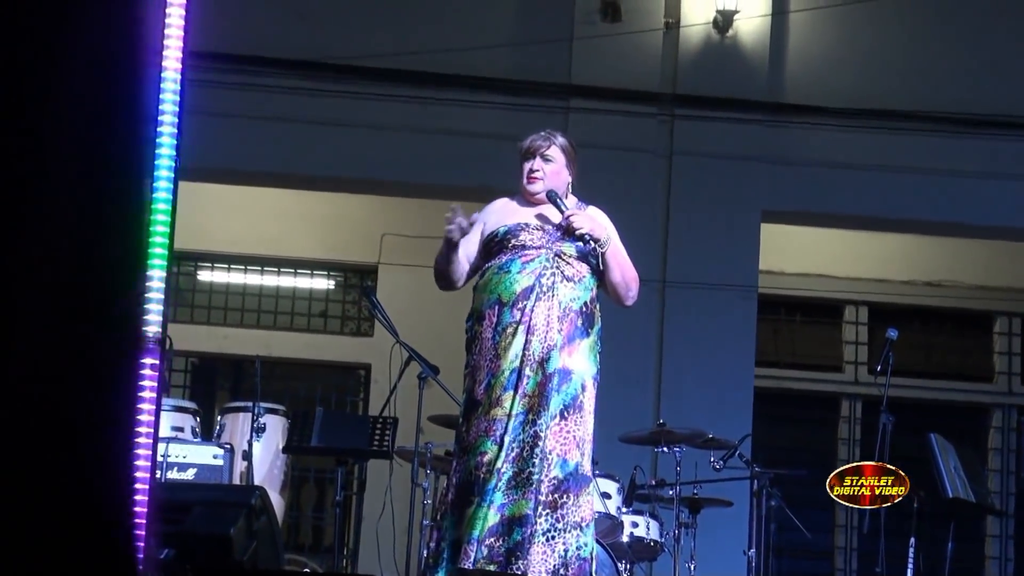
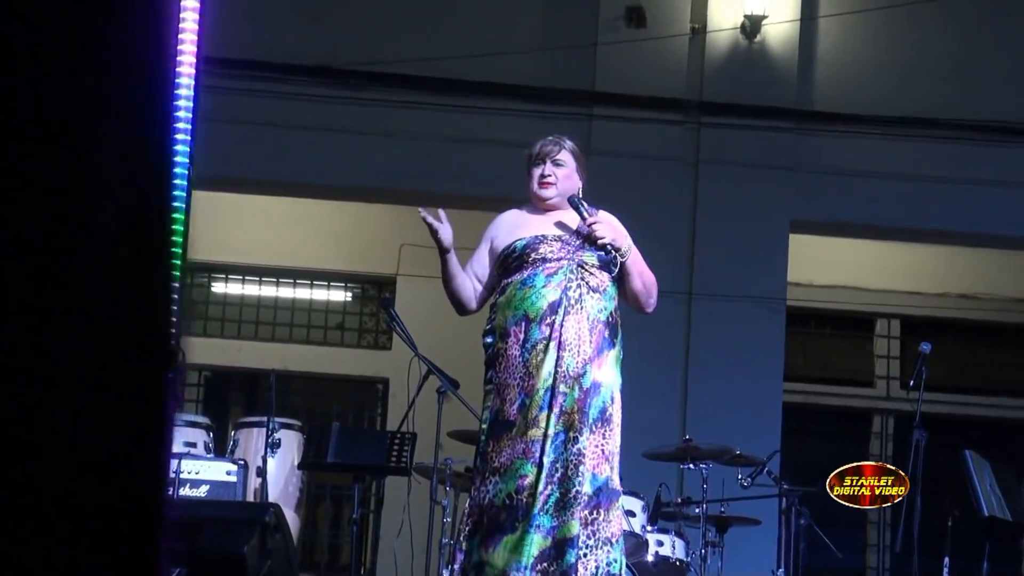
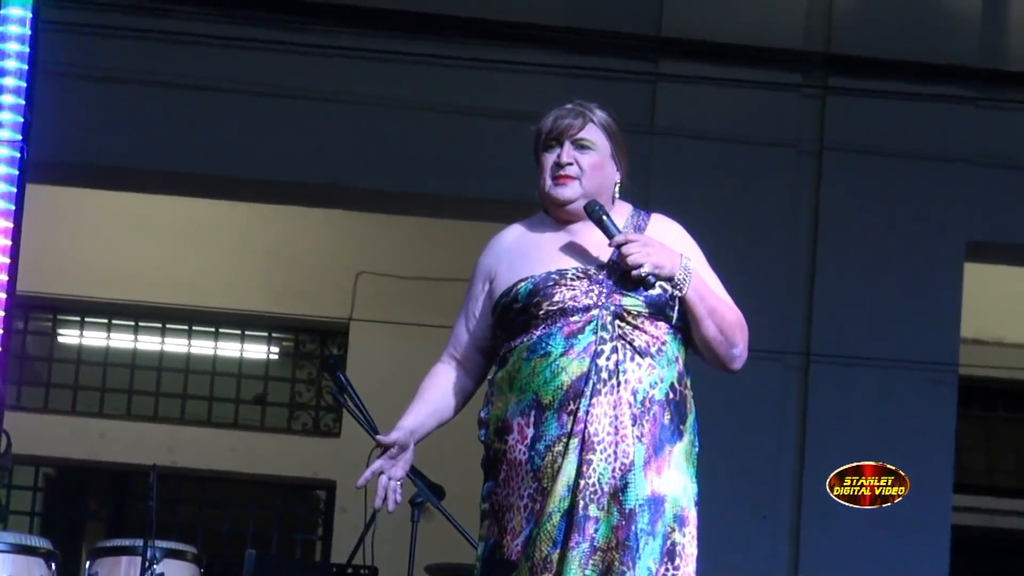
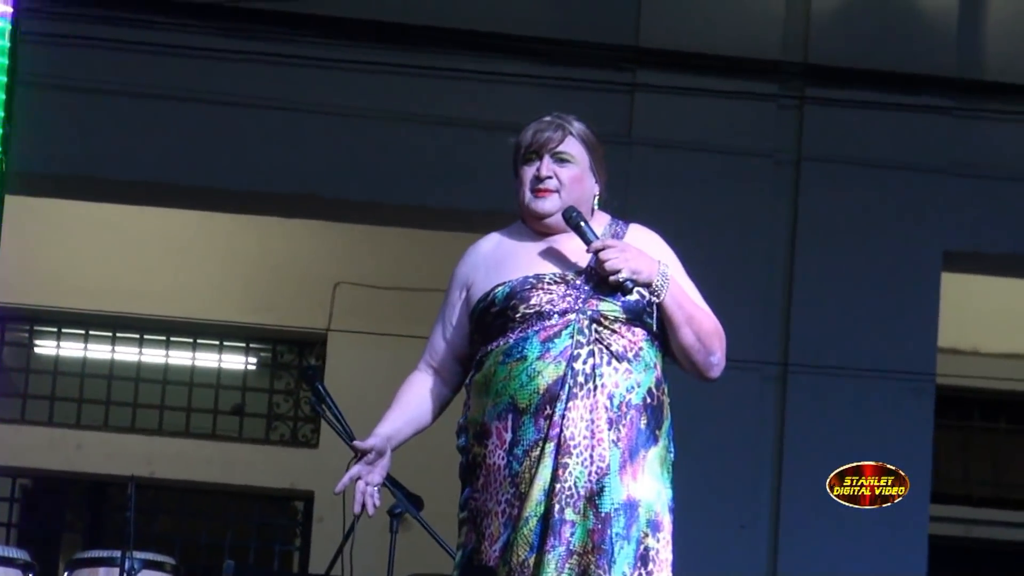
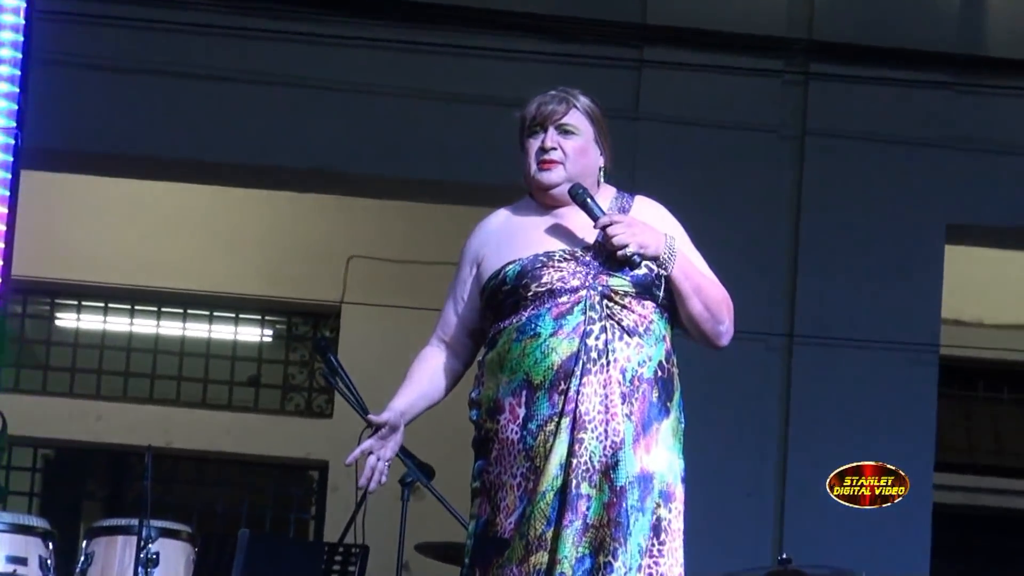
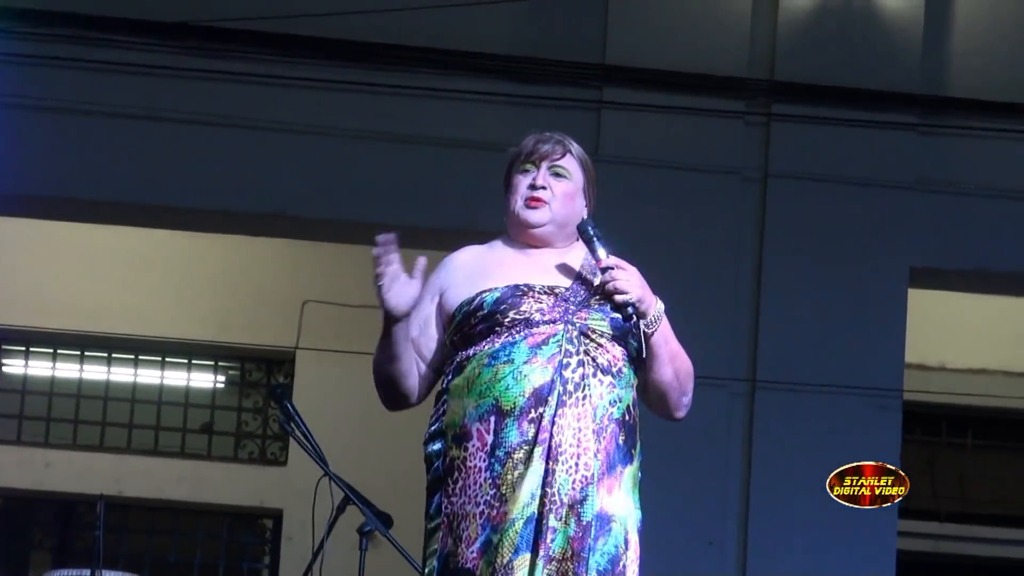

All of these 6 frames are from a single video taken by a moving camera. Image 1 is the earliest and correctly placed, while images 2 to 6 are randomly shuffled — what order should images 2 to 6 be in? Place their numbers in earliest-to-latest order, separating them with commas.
2, 5, 3, 4, 6
